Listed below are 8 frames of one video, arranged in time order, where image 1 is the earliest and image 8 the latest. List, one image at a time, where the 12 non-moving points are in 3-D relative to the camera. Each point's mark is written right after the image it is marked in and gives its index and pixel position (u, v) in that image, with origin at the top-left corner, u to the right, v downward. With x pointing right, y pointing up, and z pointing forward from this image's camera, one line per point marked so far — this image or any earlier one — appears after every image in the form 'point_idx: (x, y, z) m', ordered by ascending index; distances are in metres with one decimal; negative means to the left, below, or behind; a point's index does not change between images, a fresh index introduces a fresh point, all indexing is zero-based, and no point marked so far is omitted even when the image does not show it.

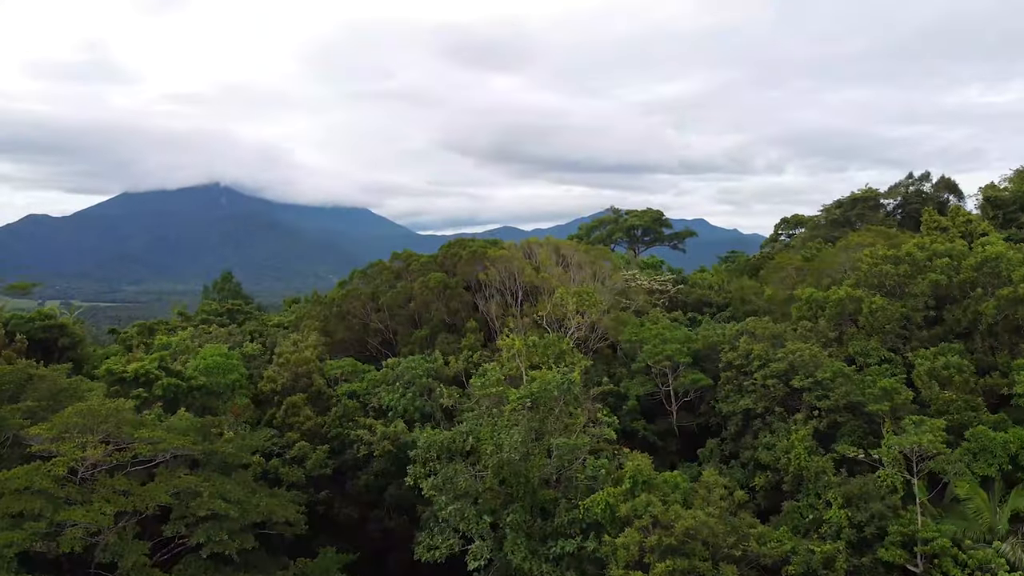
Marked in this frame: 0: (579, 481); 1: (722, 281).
0: (+0.7, -2.1, +9.1) m
1: (+4.3, +0.1, +16.7) m
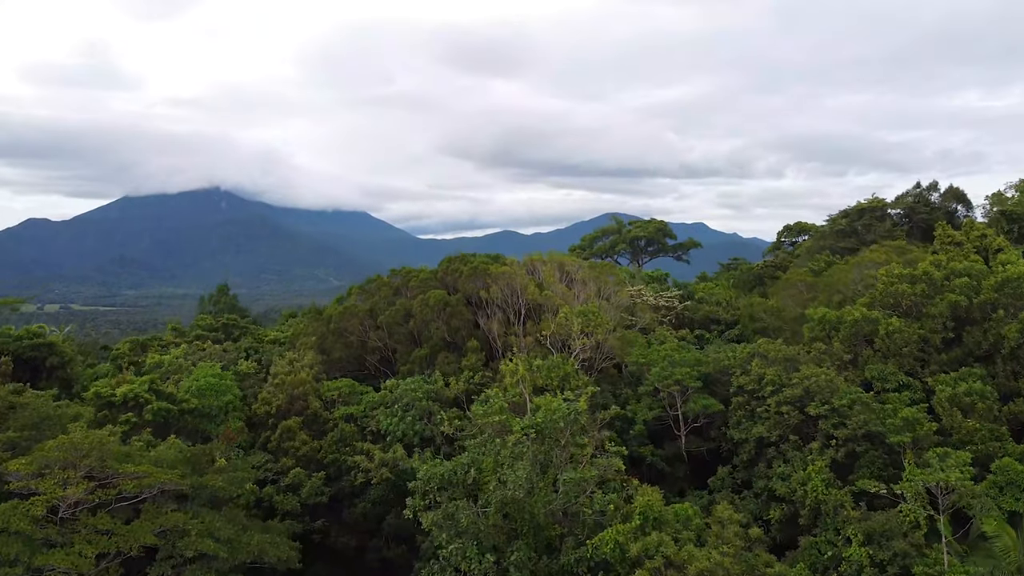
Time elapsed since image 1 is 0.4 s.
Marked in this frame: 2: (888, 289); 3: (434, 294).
0: (+0.8, -2.4, +8.7) m
1: (+4.3, -0.2, +16.3) m
2: (+5.4, 0.0, +11.9) m
3: (-1.3, -0.1, +13.8) m
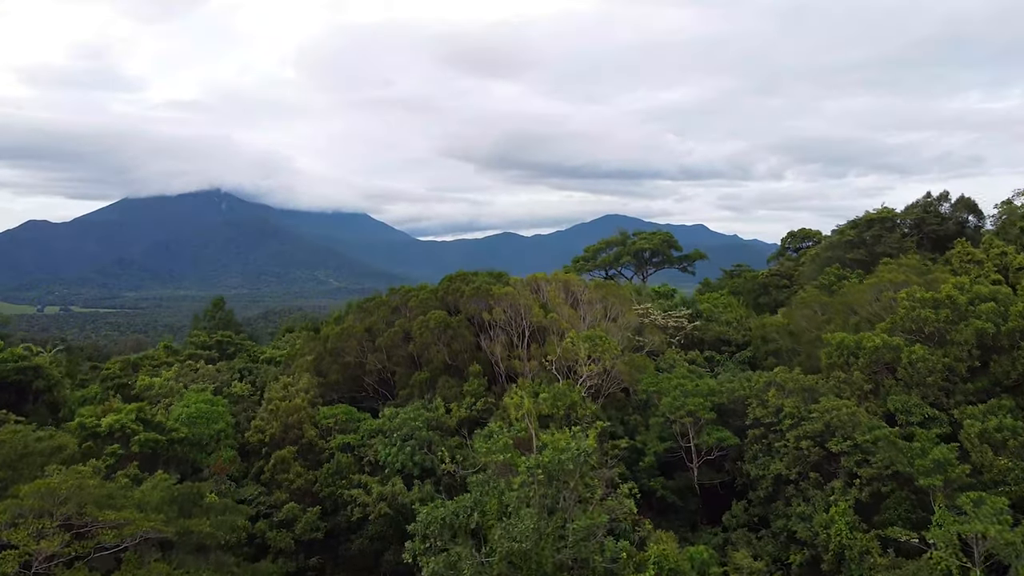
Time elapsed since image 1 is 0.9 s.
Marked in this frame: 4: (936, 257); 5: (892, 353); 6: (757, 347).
0: (+0.8, -2.7, +8.1) m
1: (+4.4, -0.5, +15.8) m
2: (+5.5, -0.4, +11.3) m
3: (-1.2, -0.4, +13.2) m
4: (+9.8, +0.6, +19.0) m
5: (+5.0, -0.9, +10.8) m
6: (+4.2, -1.0, +14.1) m
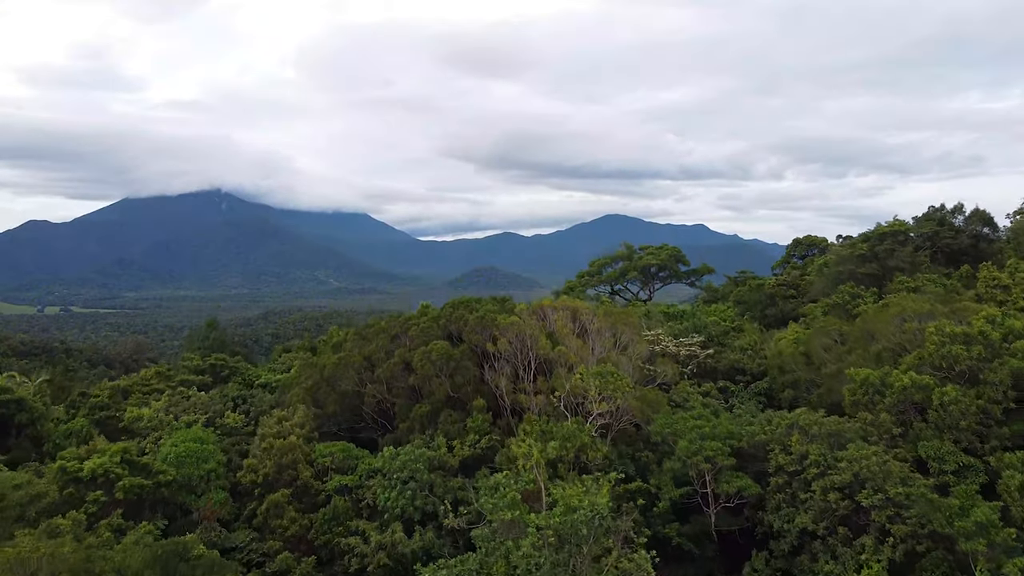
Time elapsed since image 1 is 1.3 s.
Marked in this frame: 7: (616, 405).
0: (+0.9, -3.2, +7.5) m
1: (+4.4, -1.0, +15.2) m
2: (+5.5, -0.8, +10.7) m
3: (-1.2, -0.9, +12.6) m
4: (+9.9, +0.2, +18.4) m
5: (+5.1, -1.3, +10.2) m
6: (+4.3, -1.5, +13.4) m
7: (+1.4, -1.6, +11.2) m
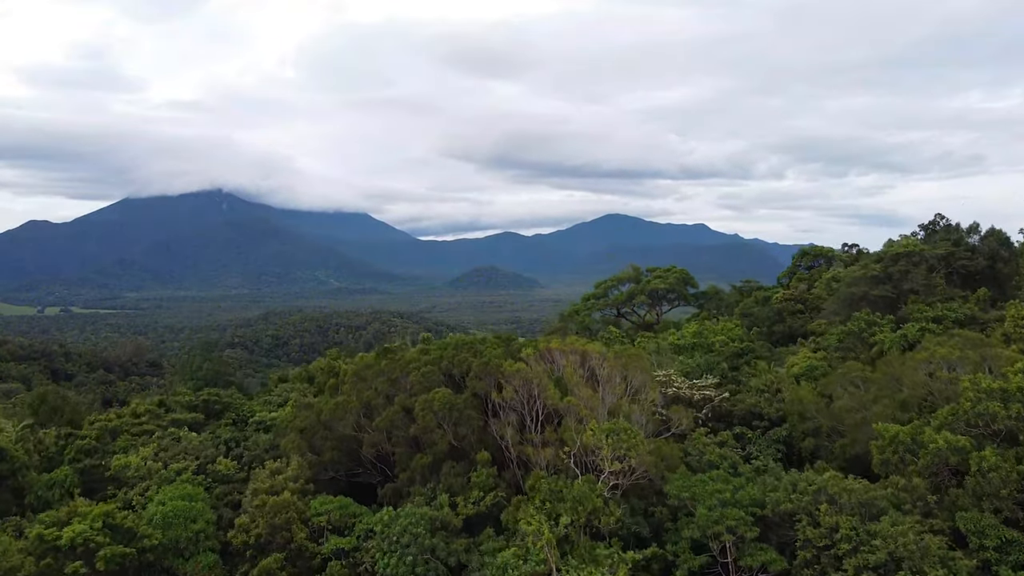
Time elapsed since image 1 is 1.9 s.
0: (+1.0, -3.8, +6.9) m
1: (+4.5, -1.6, +14.5) m
2: (+5.6, -1.4, +10.1) m
3: (-1.1, -1.5, +12.0) m
4: (+10.0, -0.5, +17.7) m
5: (+5.2, -1.9, +9.6) m
6: (+4.4, -2.1, +12.8) m
7: (+1.5, -2.2, +10.6) m
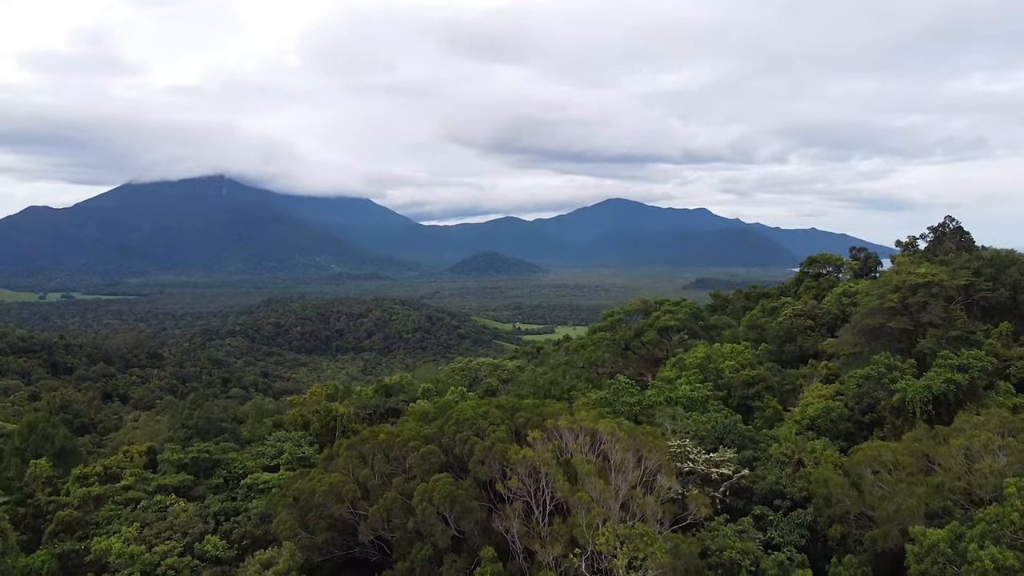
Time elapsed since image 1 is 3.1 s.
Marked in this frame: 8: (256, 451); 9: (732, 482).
0: (+1.1, -5.0, +6.1) m
1: (+4.6, -2.7, +13.7) m
2: (+5.7, -2.6, +9.3) m
3: (-1.0, -2.6, +11.2) m
4: (+10.1, -1.5, +16.9) m
5: (+5.3, -3.1, +8.8) m
6: (+4.4, -3.2, +12.0) m
7: (+1.6, -3.3, +9.8) m
8: (-5.3, -3.3, +17.1) m
9: (+3.4, -2.9, +12.7) m
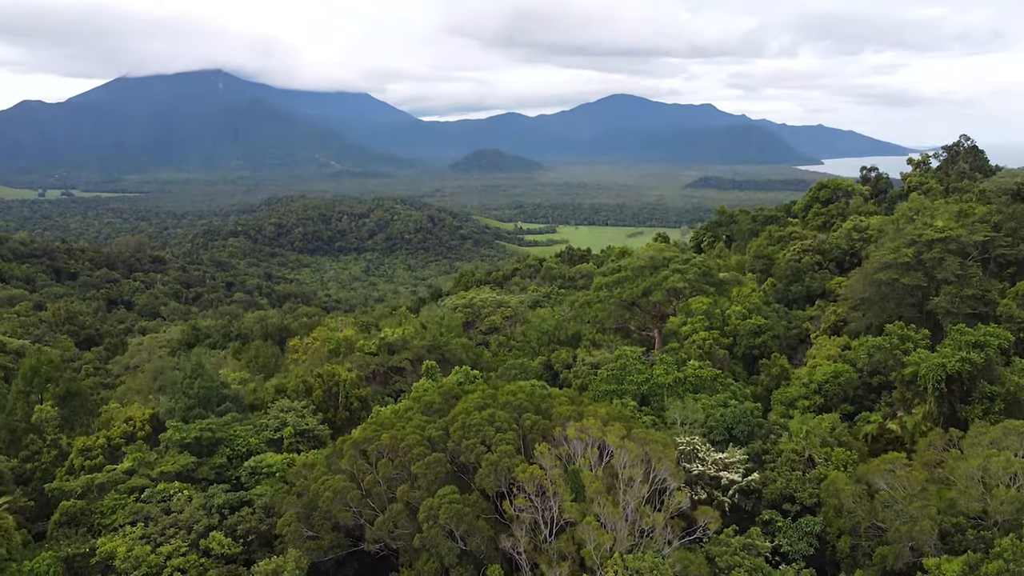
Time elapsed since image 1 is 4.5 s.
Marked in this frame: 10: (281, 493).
0: (+1.1, -5.8, +6.3) m
1: (+4.7, -2.5, +13.5) m
2: (+5.8, -3.0, +9.1) m
3: (-0.9, -2.7, +11.0) m
4: (+10.2, -1.0, +16.5) m
5: (+5.3, -3.6, +8.7) m
6: (+4.5, -3.3, +11.9) m
7: (+1.7, -3.7, +9.7) m
8: (-5.2, -2.7, +17.0) m
9: (+3.5, -2.9, +12.5) m
10: (-3.7, -3.2, +13.3) m
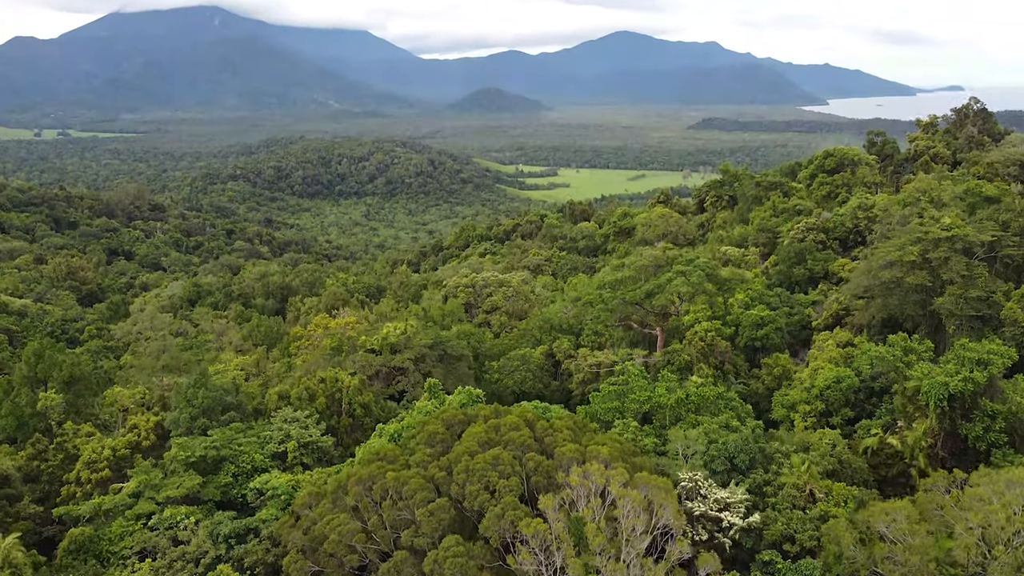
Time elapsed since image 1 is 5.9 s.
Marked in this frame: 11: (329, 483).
0: (+1.2, -6.8, +6.6) m
1: (+4.8, -3.1, +13.6) m
2: (+5.8, -3.9, +9.2) m
3: (-0.8, -3.5, +11.1) m
4: (+10.3, -1.4, +16.5) m
5: (+5.4, -4.5, +8.8) m
6: (+4.6, -3.9, +12.0) m
7: (+1.7, -4.5, +9.9) m
8: (-5.1, -3.0, +17.1) m
9: (+3.5, -3.6, +12.6) m
10: (-3.6, -3.8, +13.5) m
11: (-3.0, -3.2, +13.6) m
